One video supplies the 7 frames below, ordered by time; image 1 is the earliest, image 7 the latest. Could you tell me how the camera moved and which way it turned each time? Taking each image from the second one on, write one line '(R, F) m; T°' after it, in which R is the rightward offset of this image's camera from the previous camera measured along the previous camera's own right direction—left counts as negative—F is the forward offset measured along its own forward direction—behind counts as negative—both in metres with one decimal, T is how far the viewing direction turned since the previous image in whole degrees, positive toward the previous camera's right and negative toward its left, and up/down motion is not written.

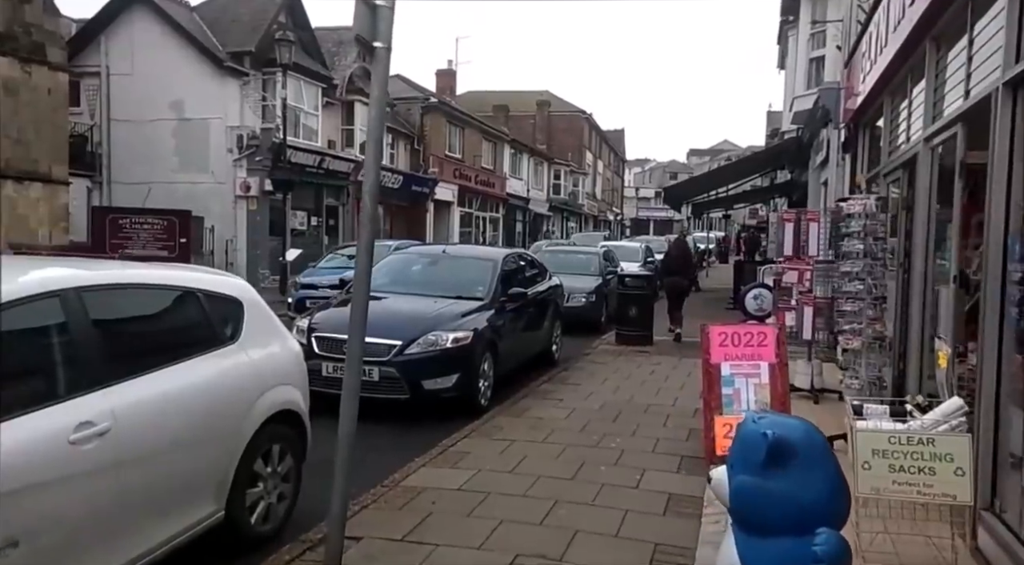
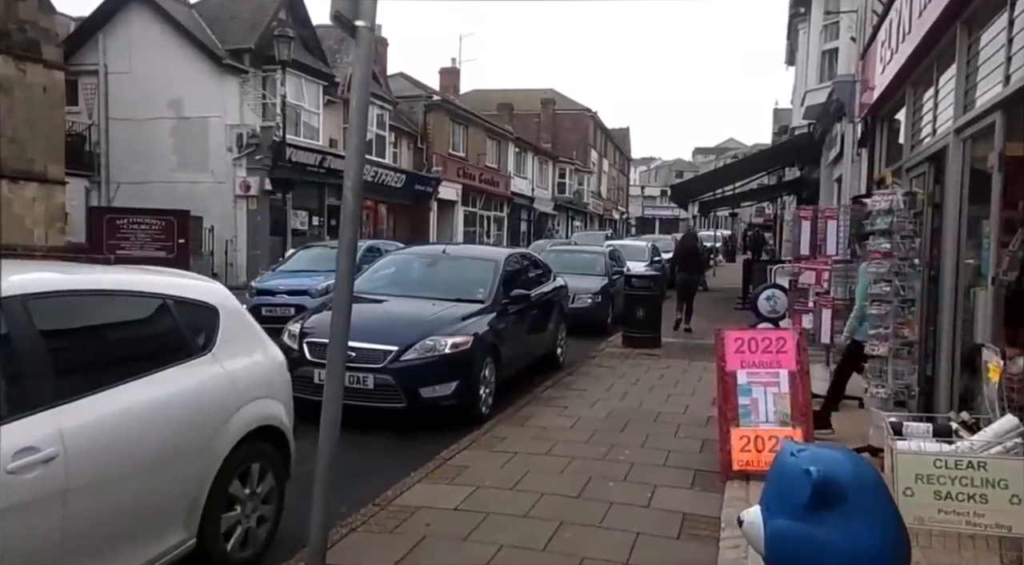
(0.0, +0.4) m; 0°
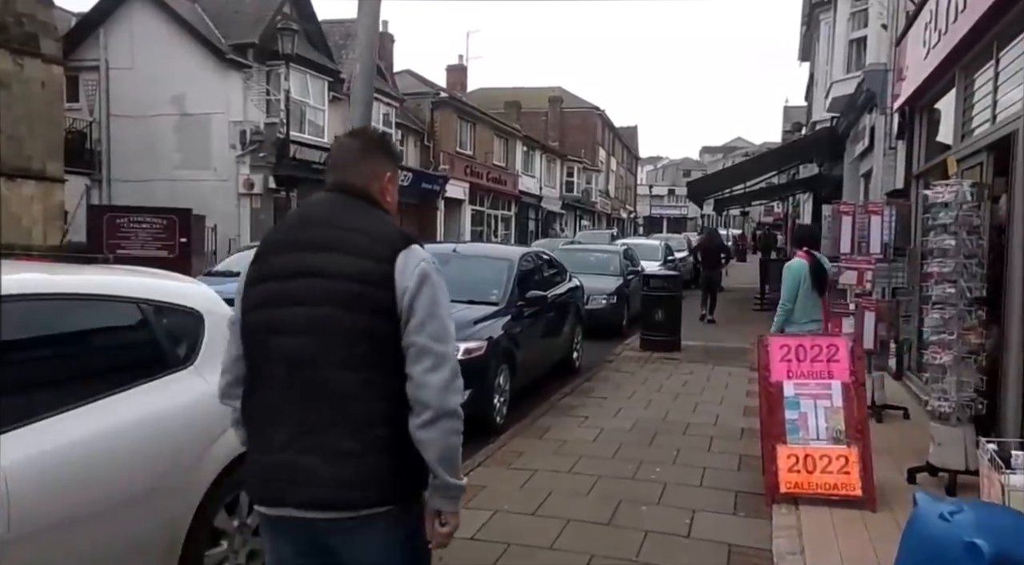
(-0.1, +0.6) m; 0°
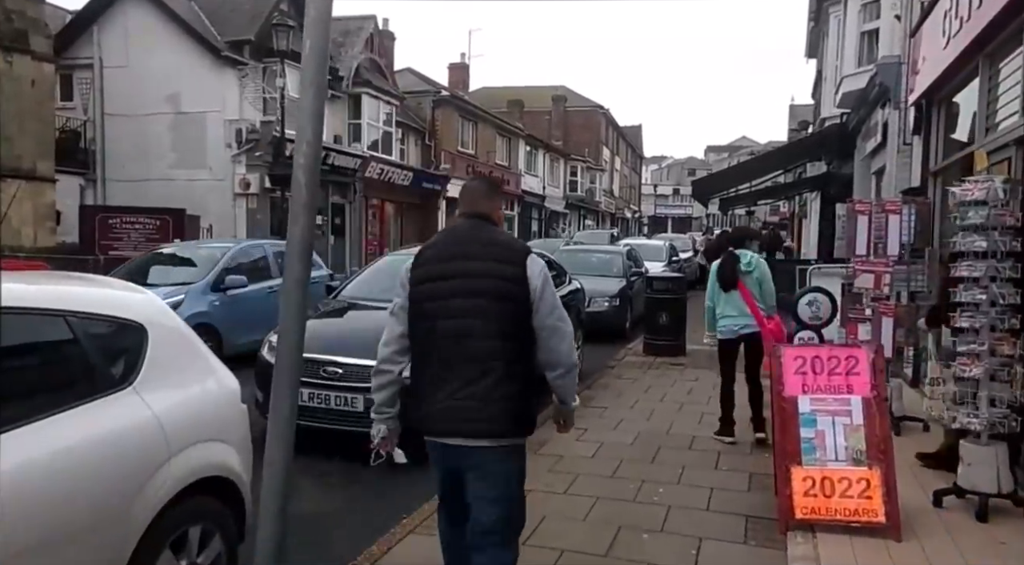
(+0.1, +0.4) m; 0°
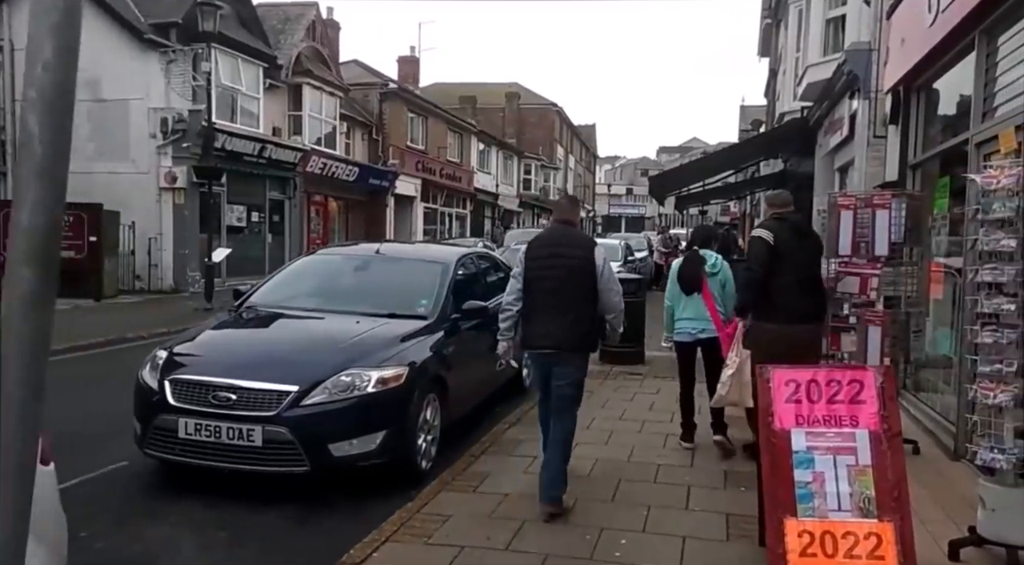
(+0.1, +1.0) m; +3°
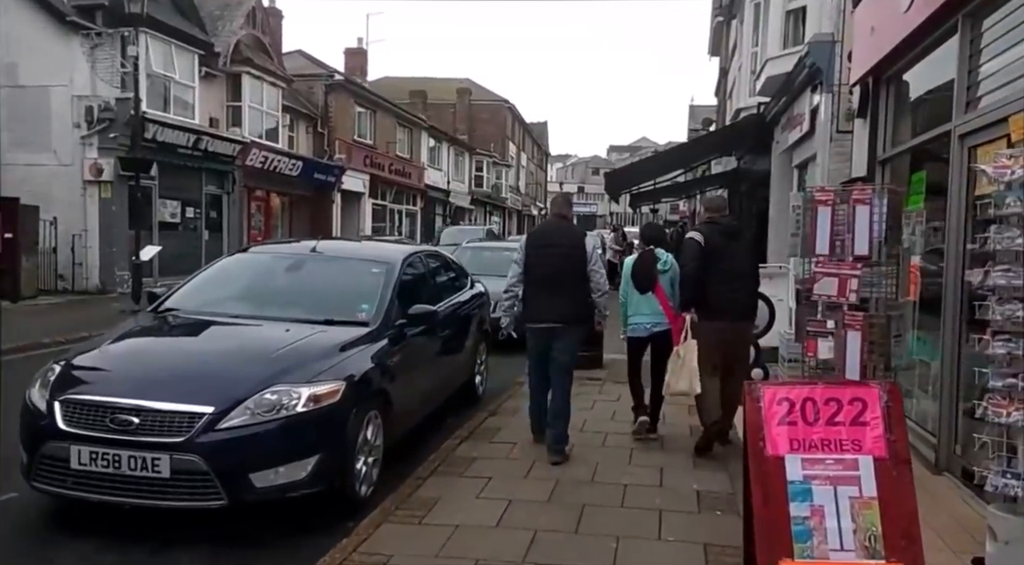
(0.0, +0.6) m; +3°
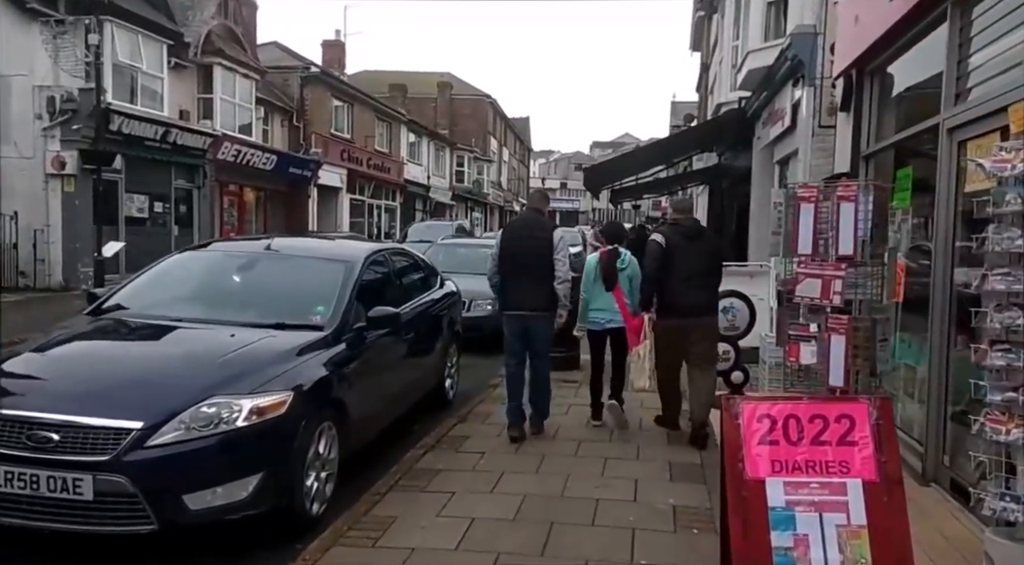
(+0.1, +0.3) m; +1°
